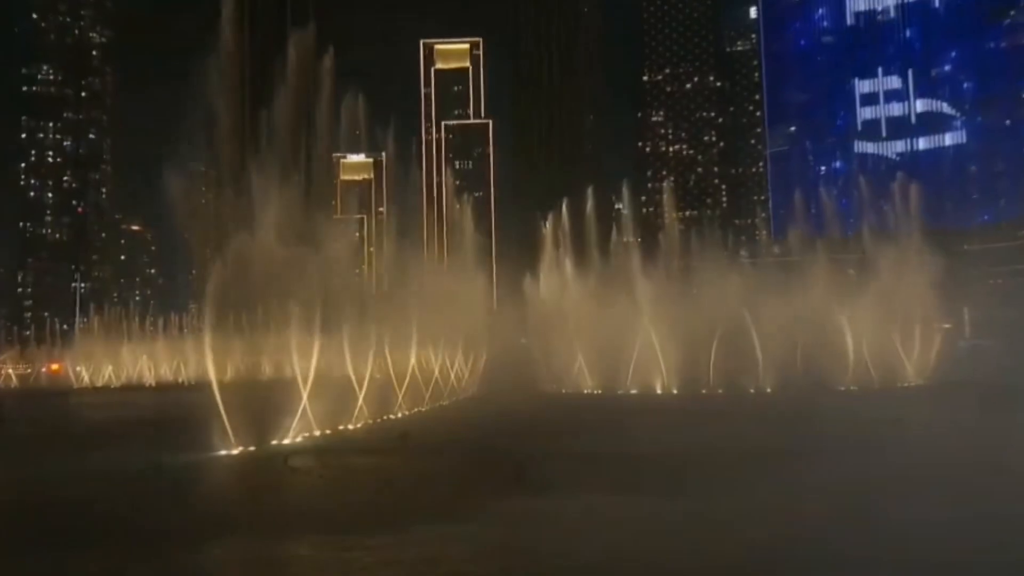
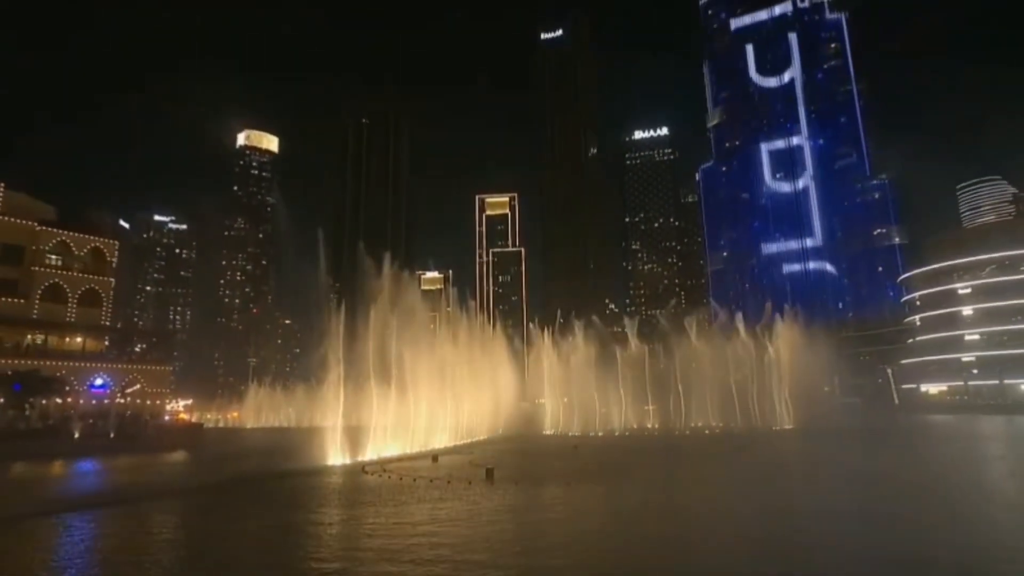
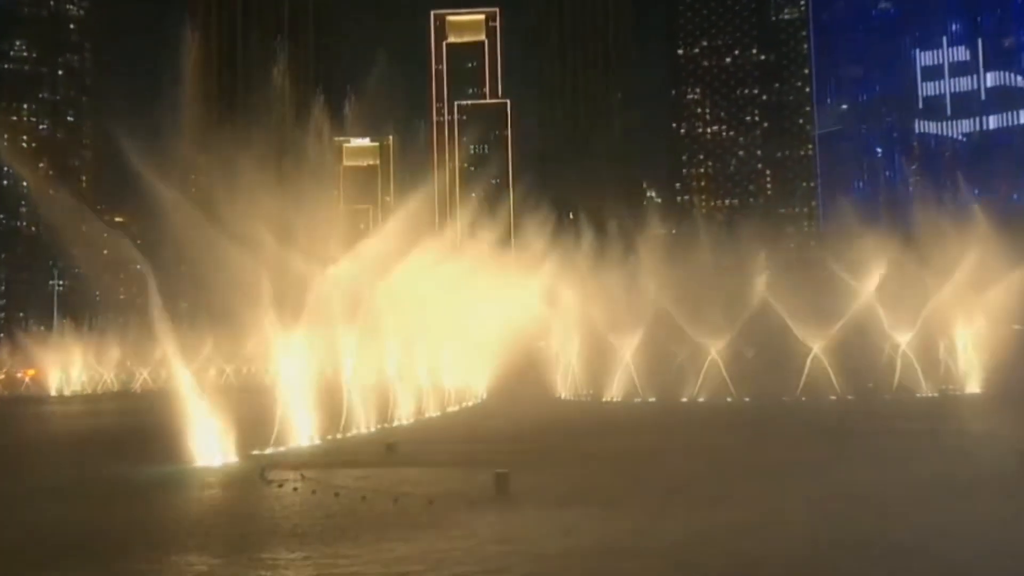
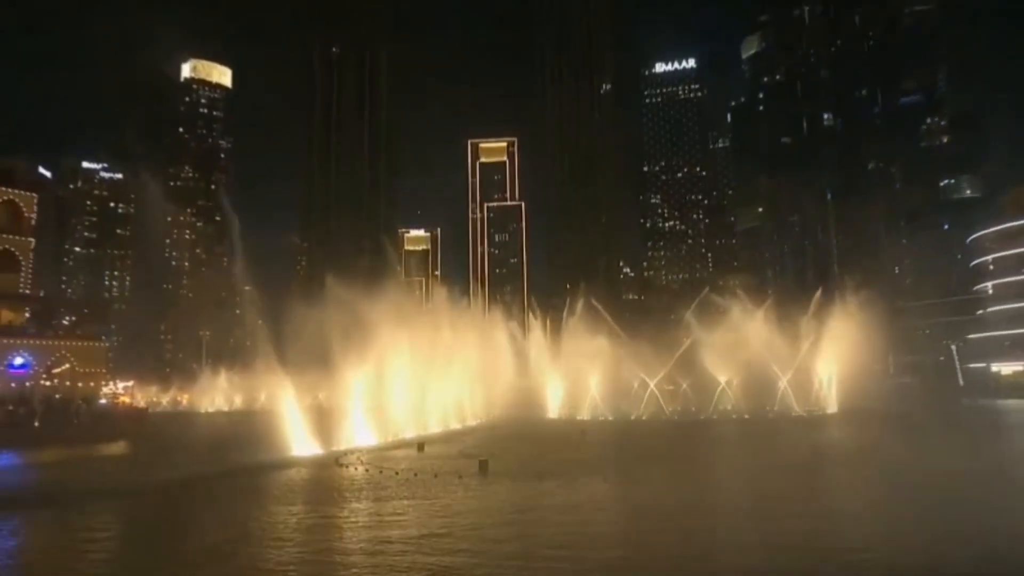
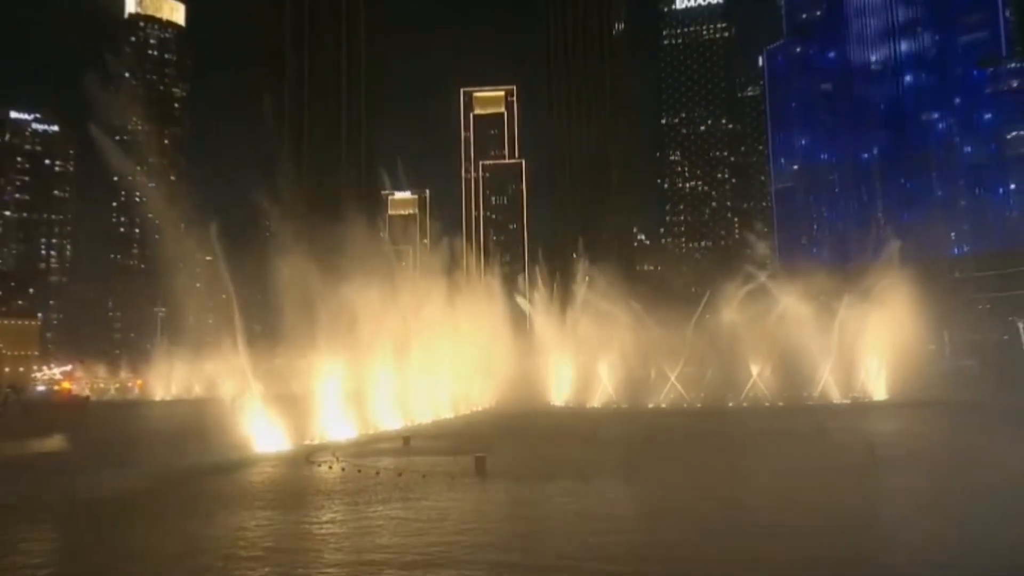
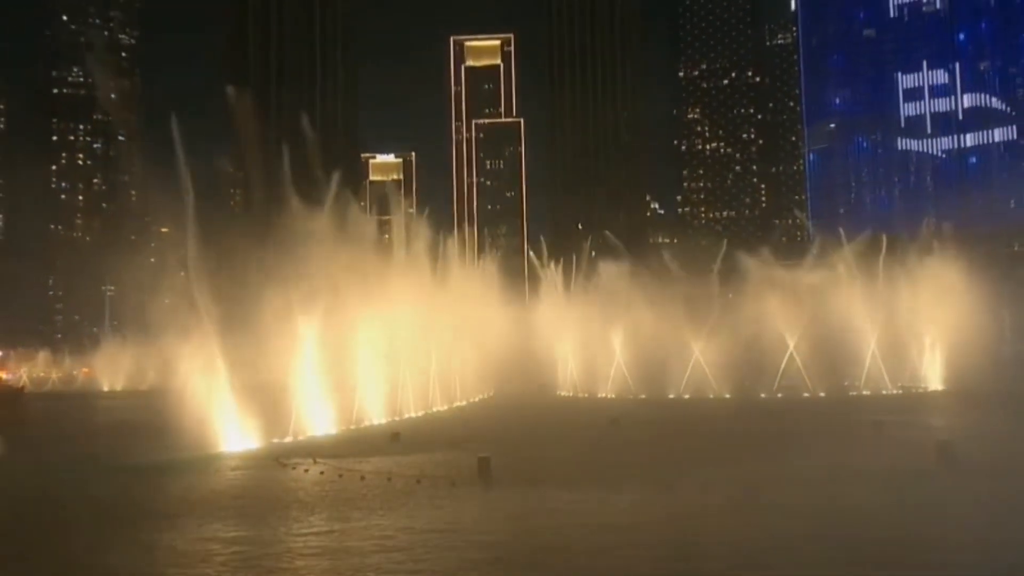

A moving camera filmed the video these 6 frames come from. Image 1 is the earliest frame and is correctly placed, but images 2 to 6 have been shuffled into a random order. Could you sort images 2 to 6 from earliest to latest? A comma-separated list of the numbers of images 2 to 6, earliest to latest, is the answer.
3, 6, 5, 4, 2
